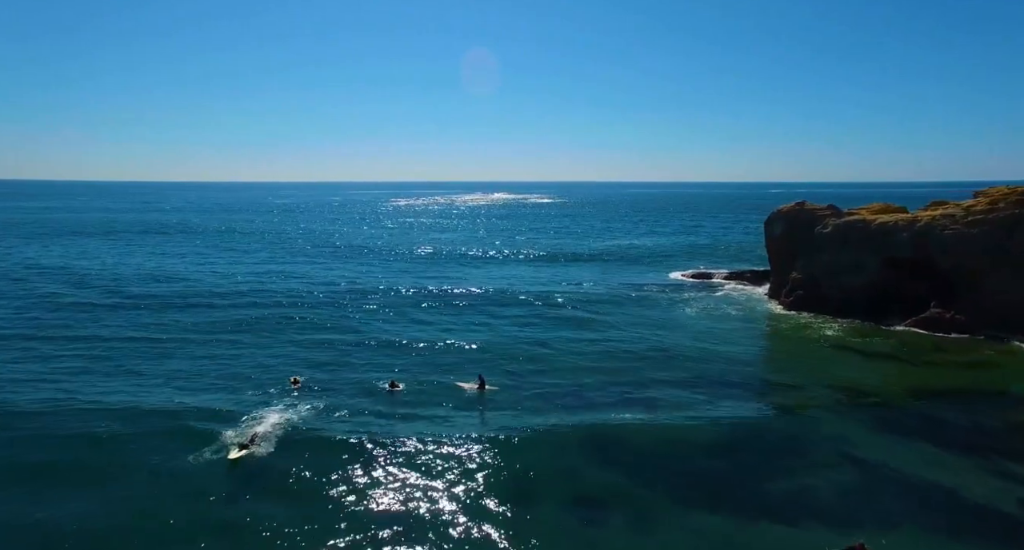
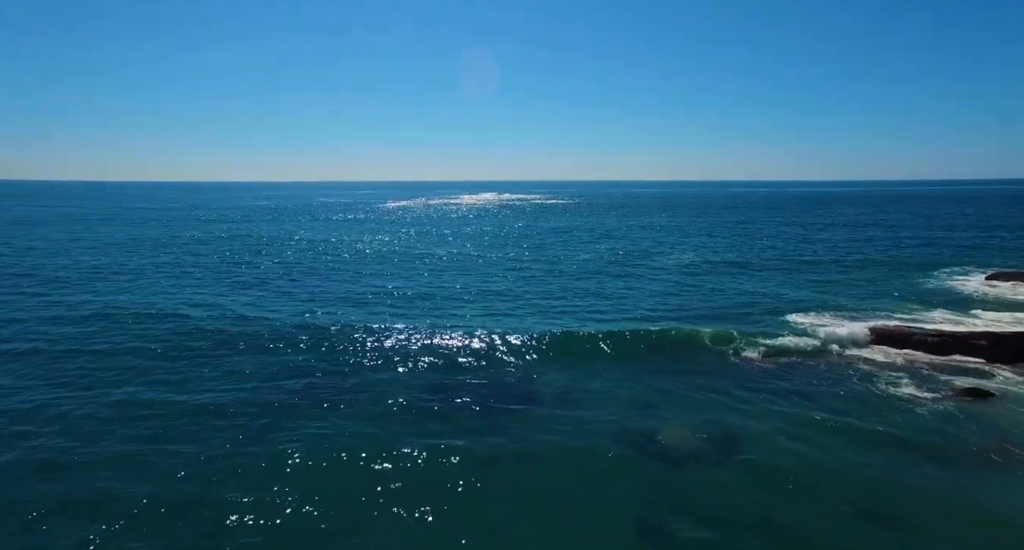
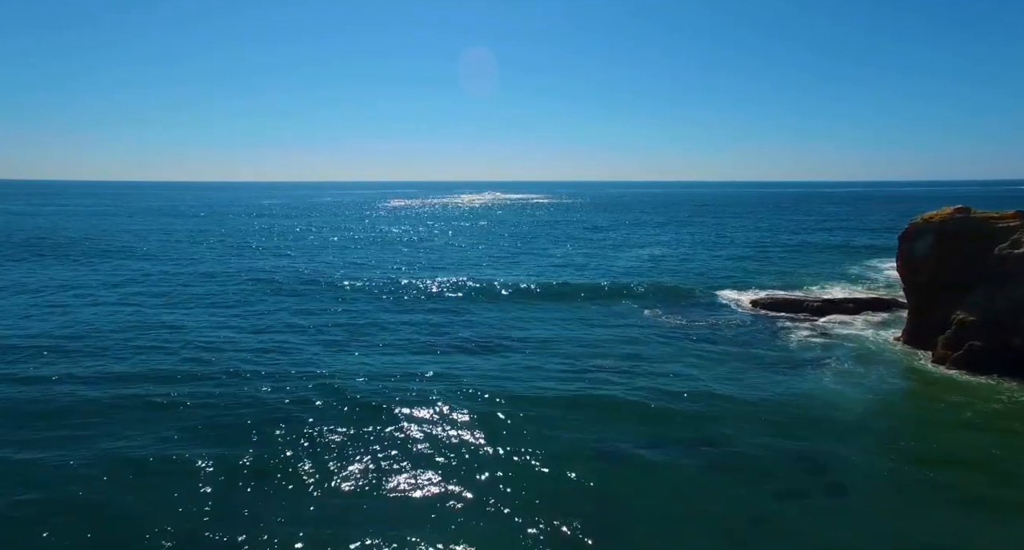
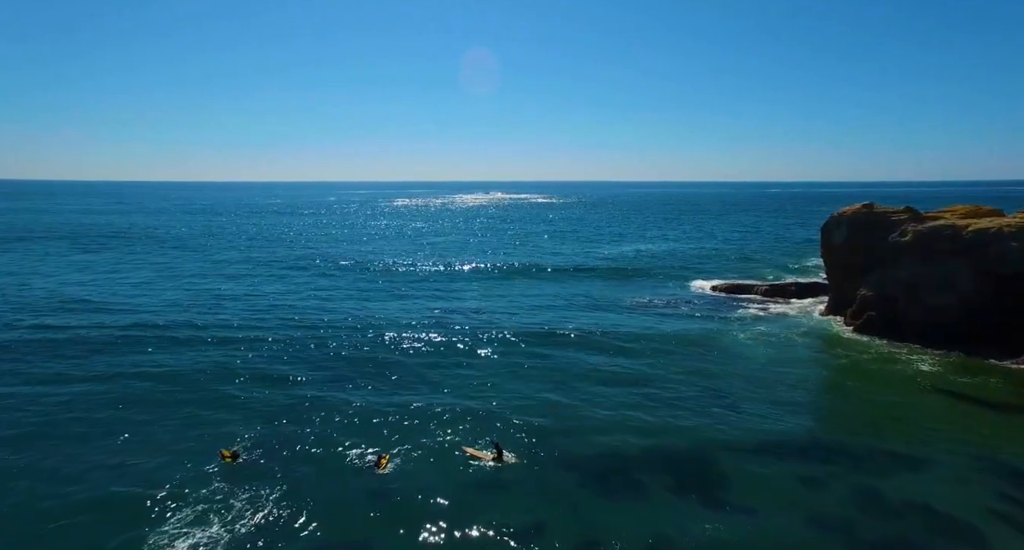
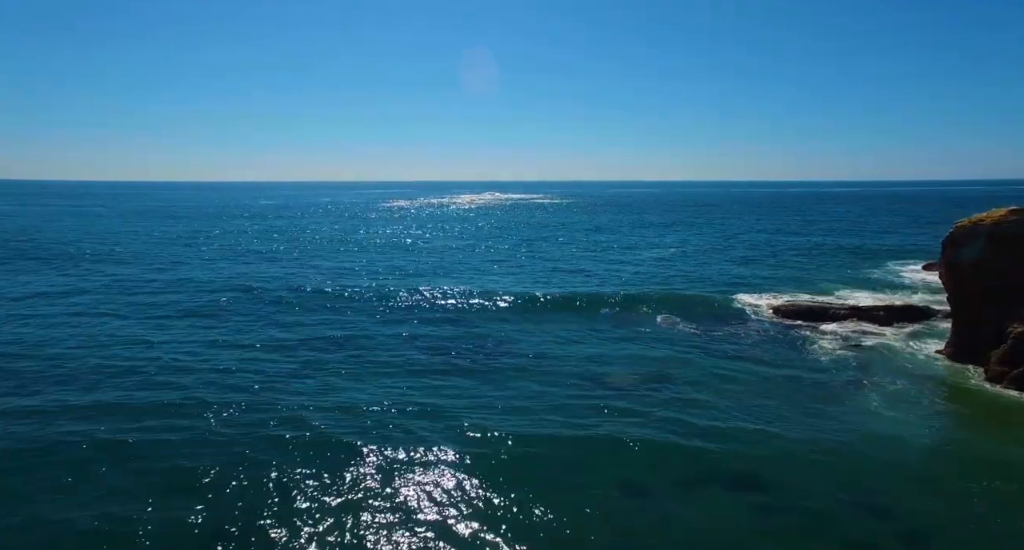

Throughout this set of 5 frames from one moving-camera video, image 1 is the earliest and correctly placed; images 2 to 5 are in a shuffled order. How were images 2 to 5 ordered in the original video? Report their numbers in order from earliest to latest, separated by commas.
4, 3, 5, 2
